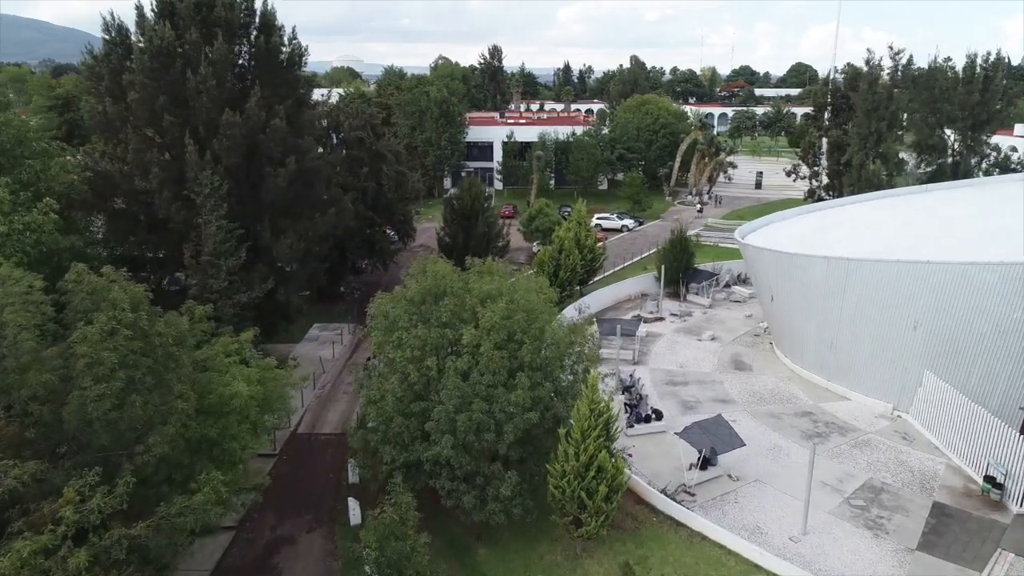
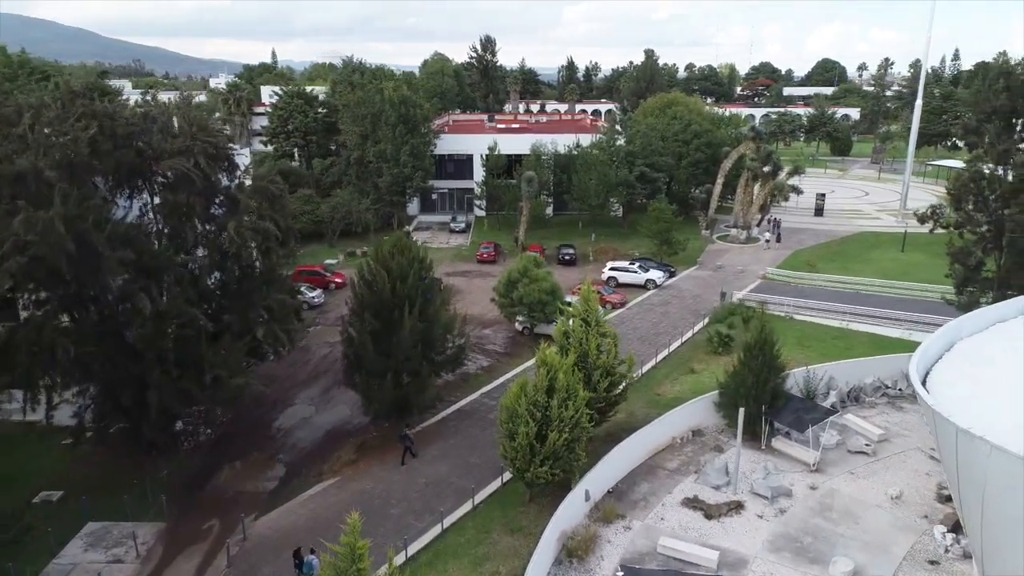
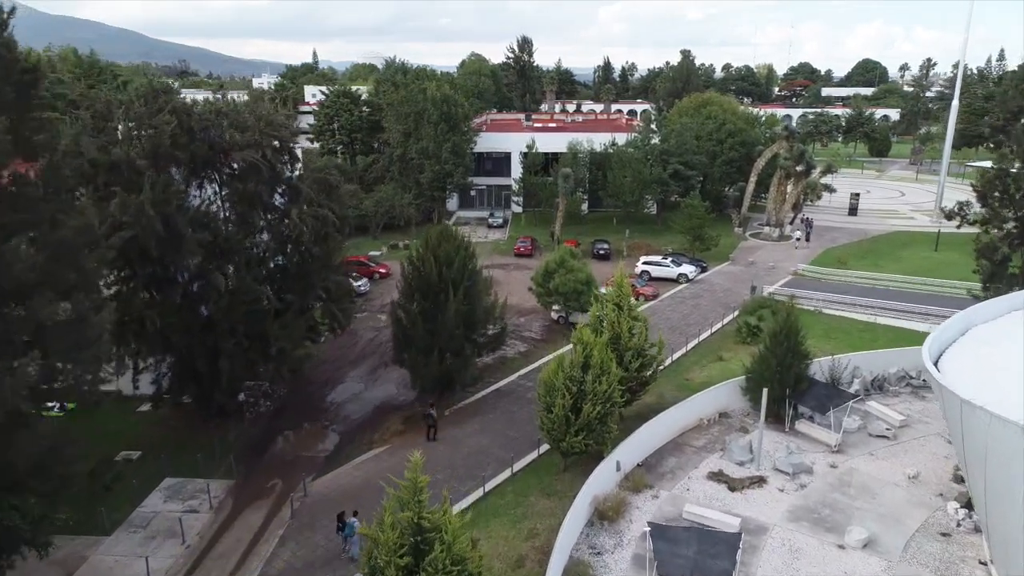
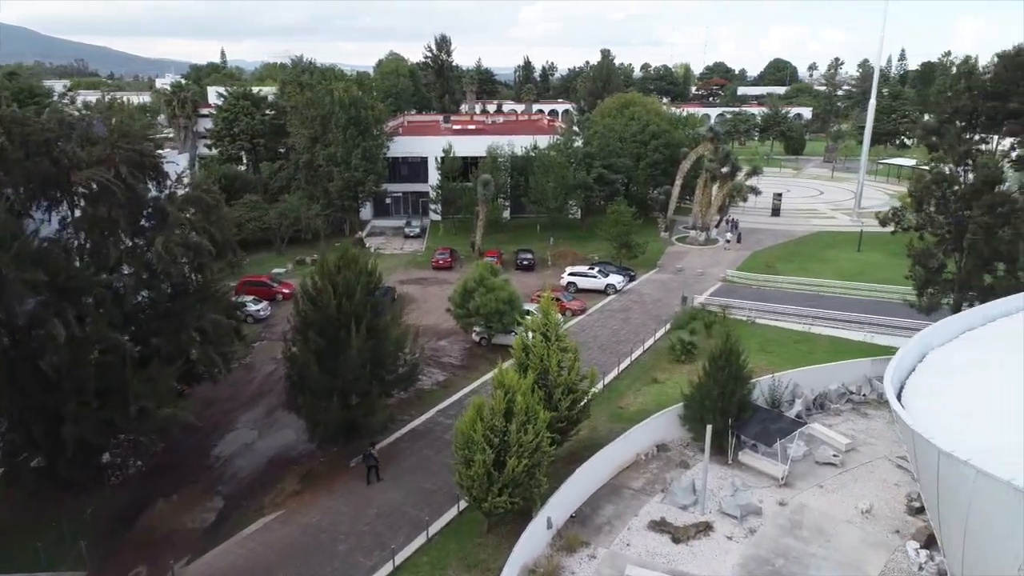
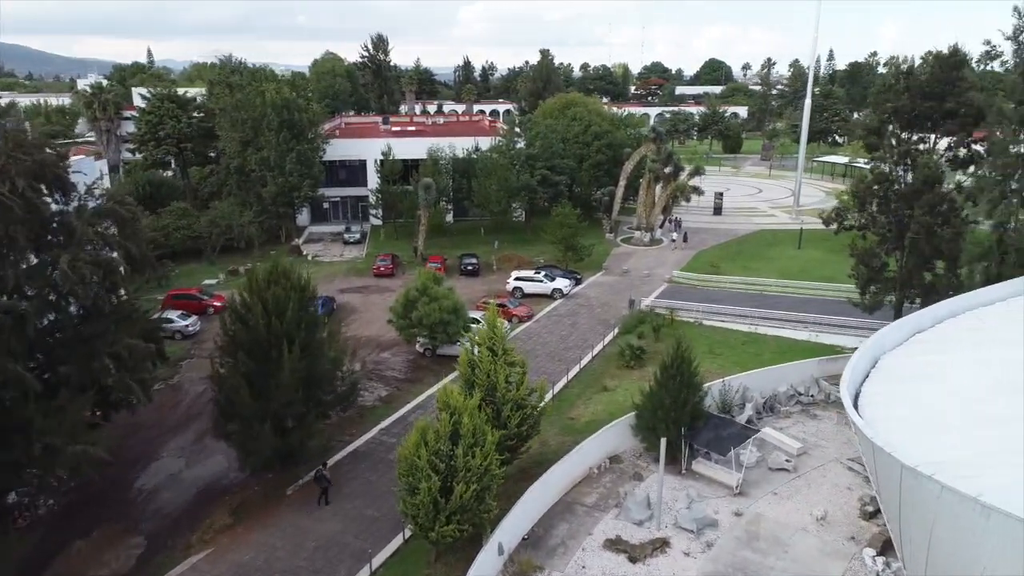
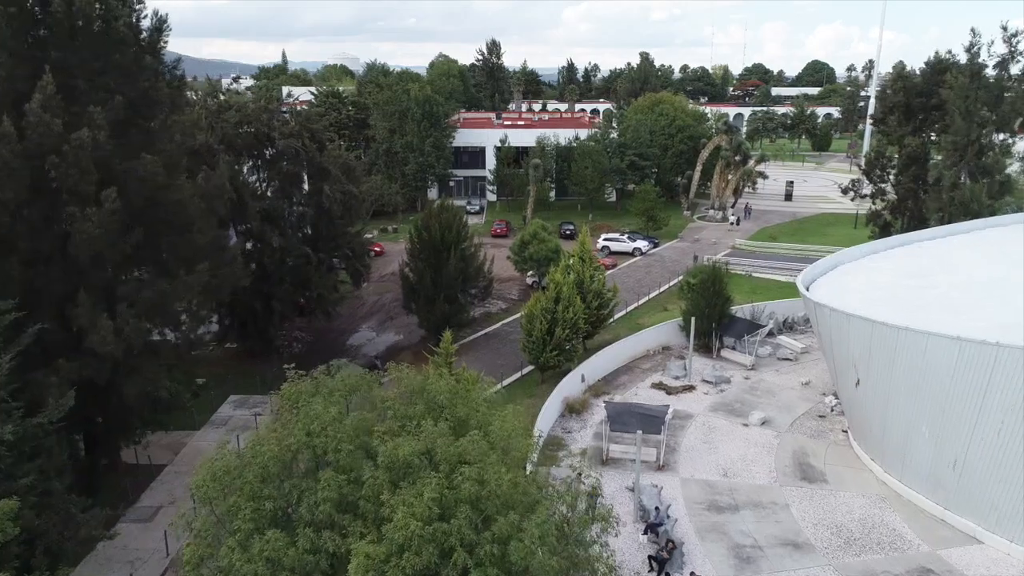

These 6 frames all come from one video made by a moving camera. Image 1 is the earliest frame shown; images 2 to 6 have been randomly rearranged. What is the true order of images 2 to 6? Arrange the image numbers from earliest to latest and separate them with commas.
6, 3, 2, 4, 5
